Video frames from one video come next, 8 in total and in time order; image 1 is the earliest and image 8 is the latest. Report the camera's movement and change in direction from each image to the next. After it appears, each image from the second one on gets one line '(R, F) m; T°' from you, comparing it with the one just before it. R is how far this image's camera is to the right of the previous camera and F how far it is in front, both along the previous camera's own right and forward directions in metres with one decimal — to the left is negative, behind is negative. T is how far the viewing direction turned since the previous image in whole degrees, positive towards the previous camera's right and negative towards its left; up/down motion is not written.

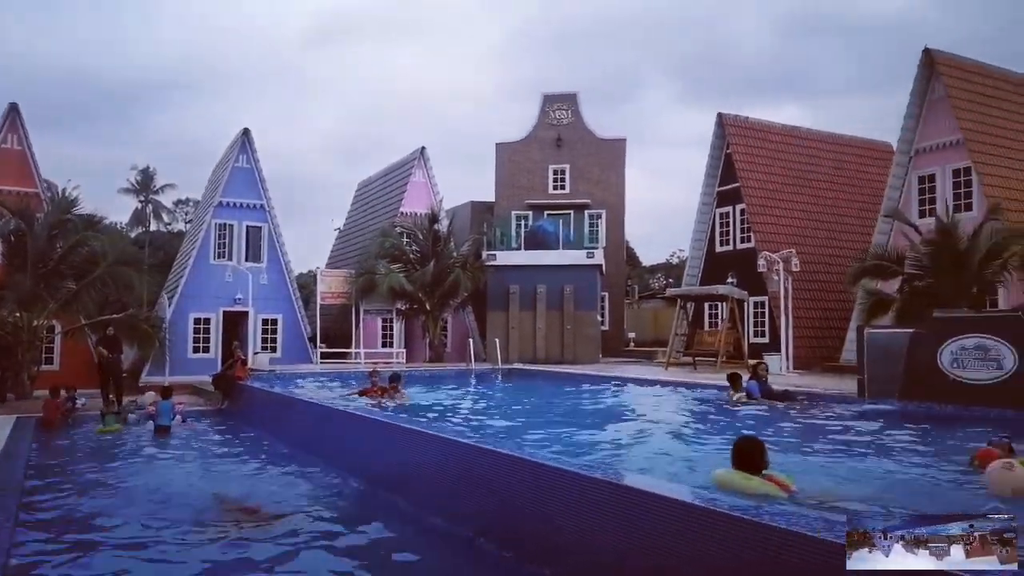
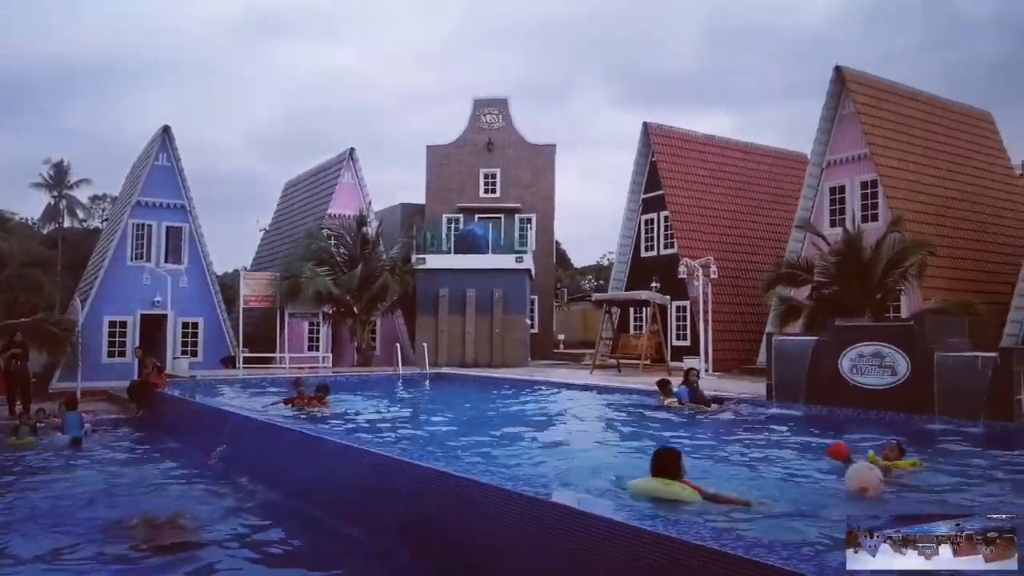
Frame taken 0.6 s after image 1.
(-0.3, -0.1) m; +6°
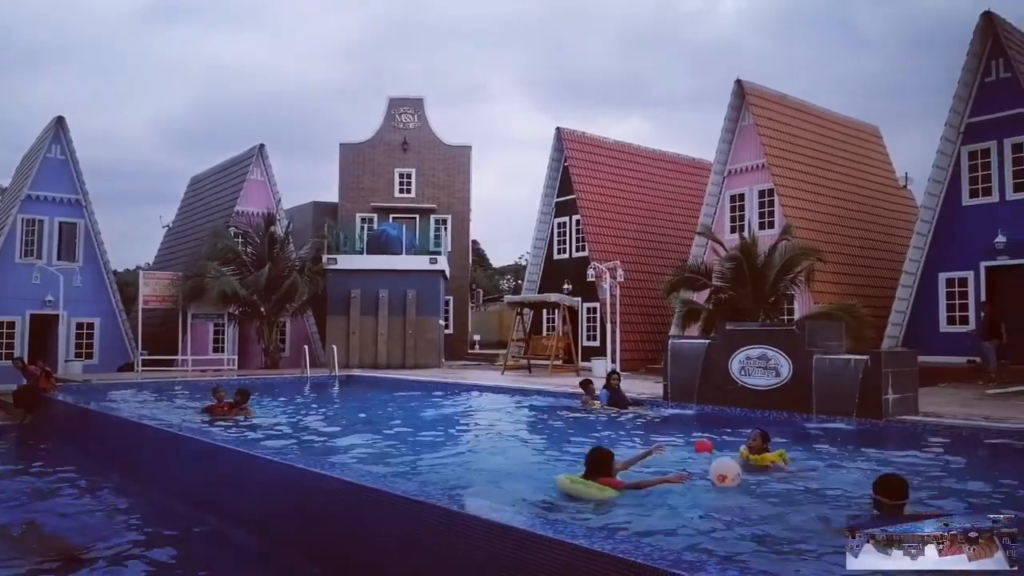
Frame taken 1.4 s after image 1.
(+0.2, -0.2) m; +6°
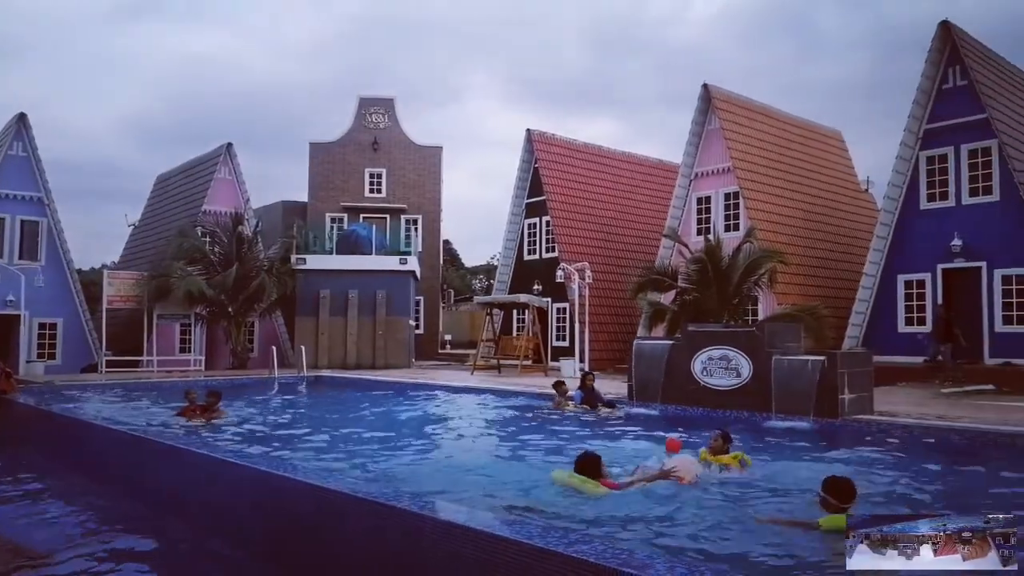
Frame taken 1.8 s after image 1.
(+1.8, +1.0) m; -16°
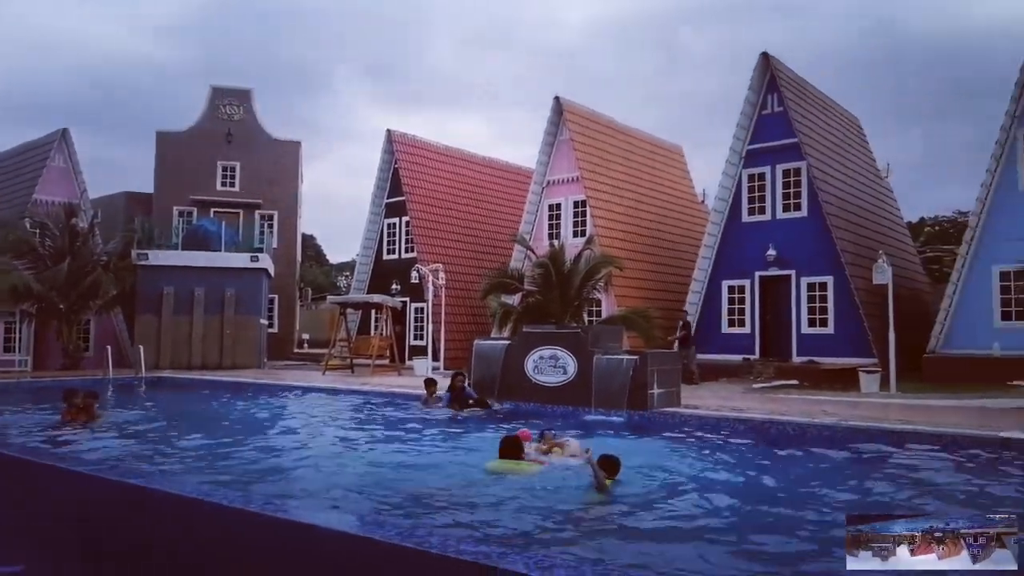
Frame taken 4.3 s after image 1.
(+0.4, -0.6) m; +10°
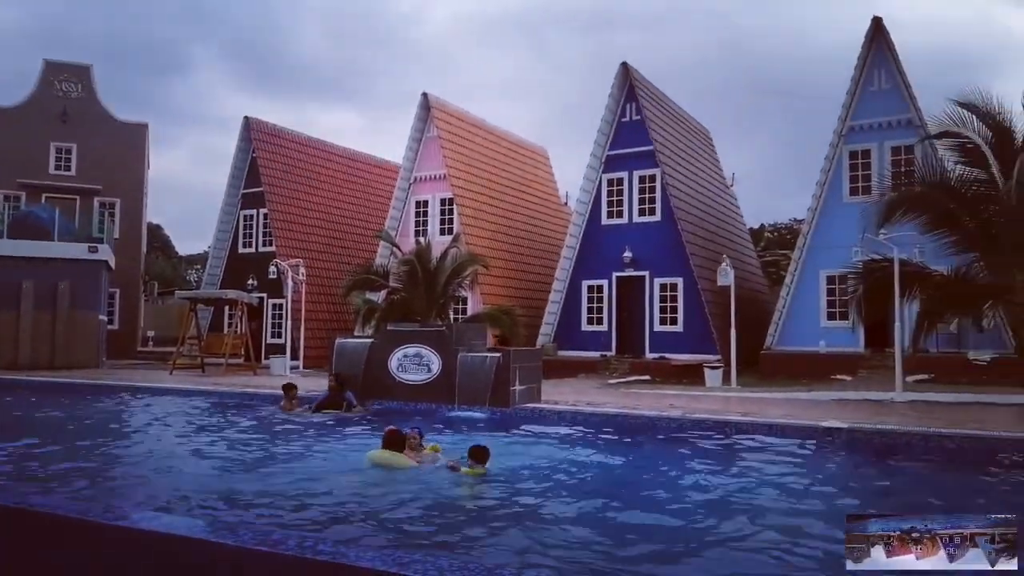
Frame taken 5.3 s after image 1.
(0.0, 0.0) m; +10°
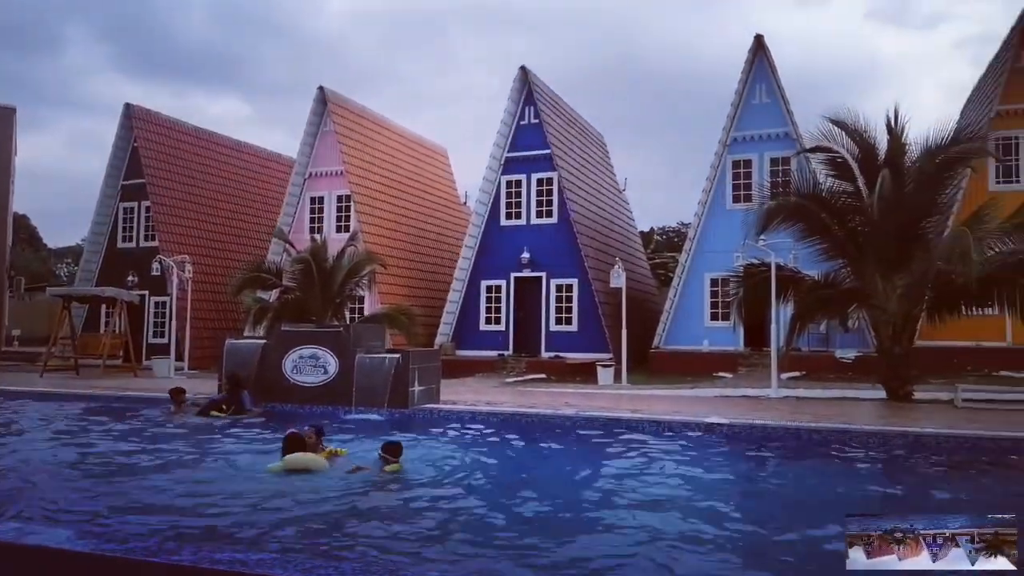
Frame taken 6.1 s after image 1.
(-0.1, -0.1) m; +8°
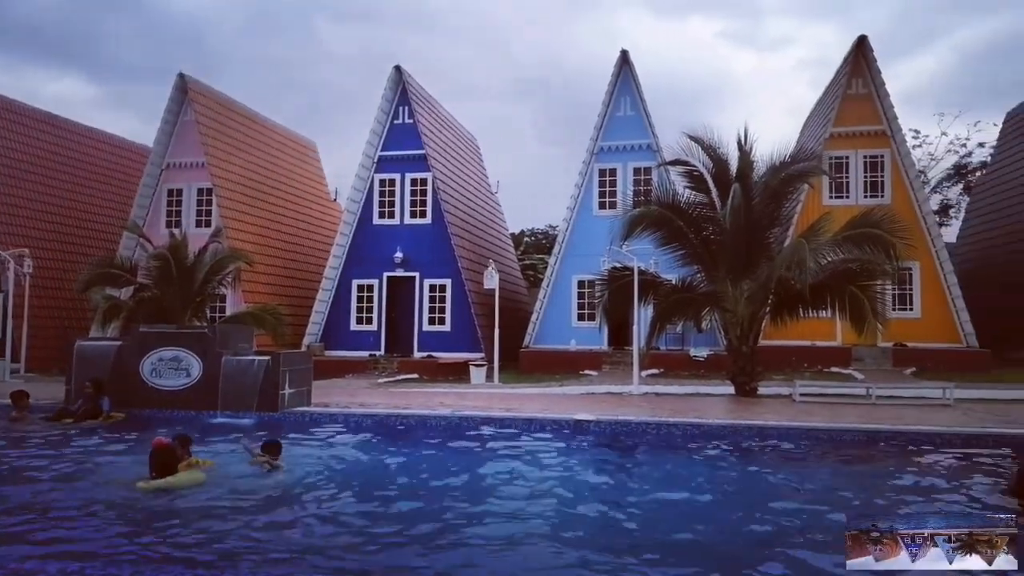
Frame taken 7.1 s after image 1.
(-0.1, -0.2) m; +10°
